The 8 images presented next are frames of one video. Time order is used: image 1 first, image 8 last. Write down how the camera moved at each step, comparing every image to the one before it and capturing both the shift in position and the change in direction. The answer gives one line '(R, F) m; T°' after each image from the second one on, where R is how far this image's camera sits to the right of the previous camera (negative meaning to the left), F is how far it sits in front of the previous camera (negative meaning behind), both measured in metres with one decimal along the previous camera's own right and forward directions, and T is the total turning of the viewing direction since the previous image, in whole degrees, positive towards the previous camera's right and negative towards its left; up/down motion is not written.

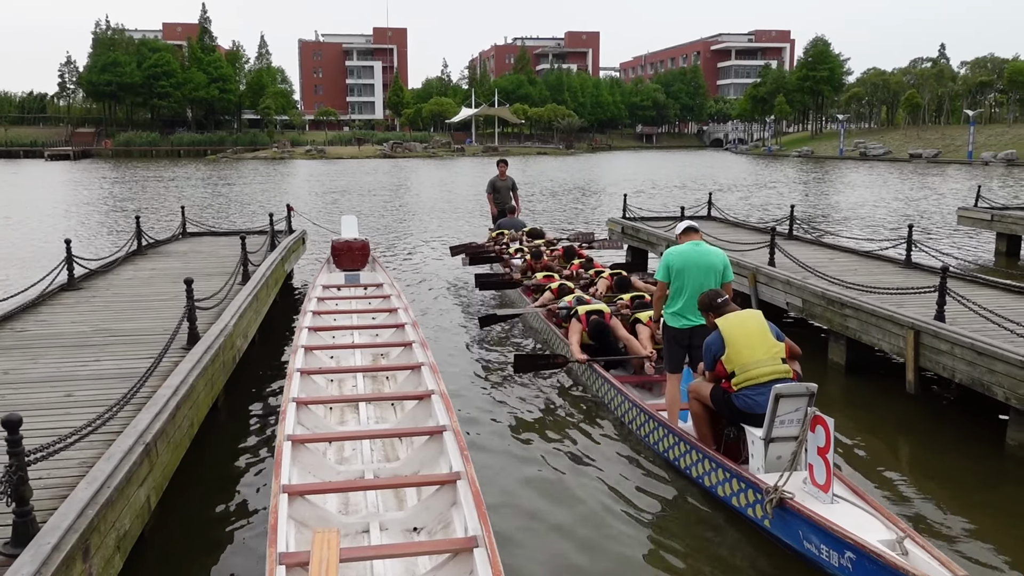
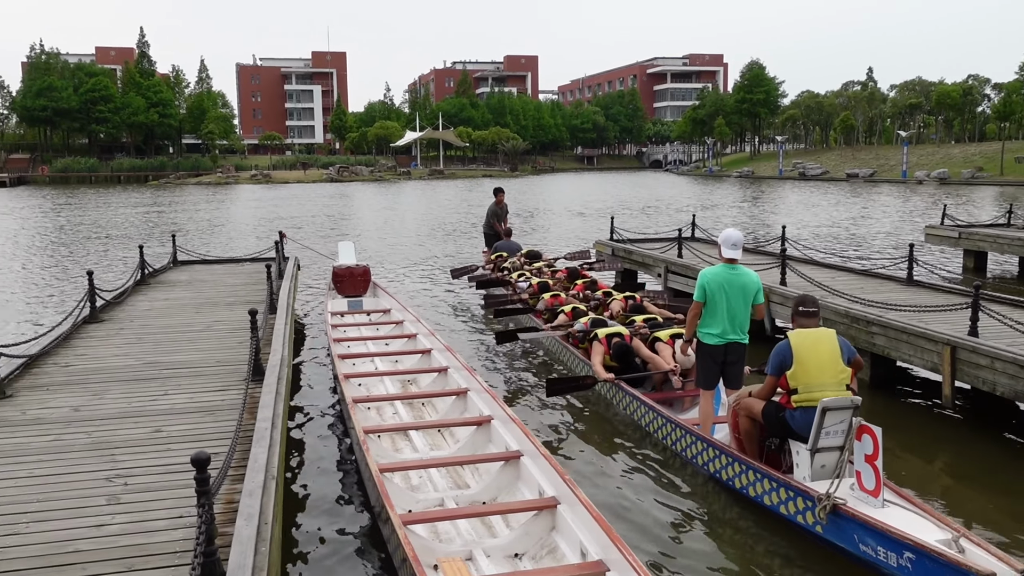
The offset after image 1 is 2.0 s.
(-0.9, 0.0) m; +4°
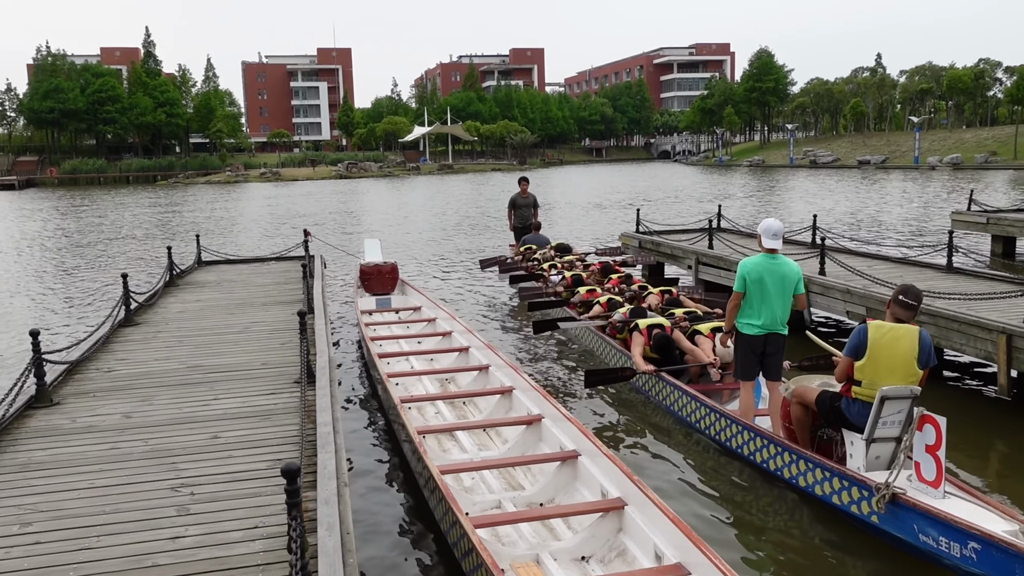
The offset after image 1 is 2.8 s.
(-0.3, +0.1) m; -1°
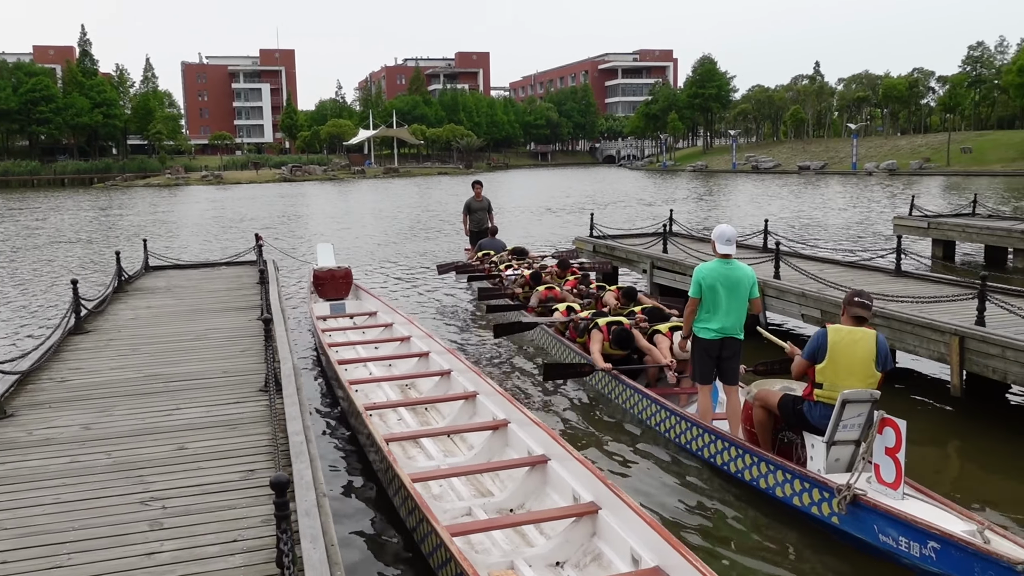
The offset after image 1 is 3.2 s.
(-0.2, 0.0) m; +3°
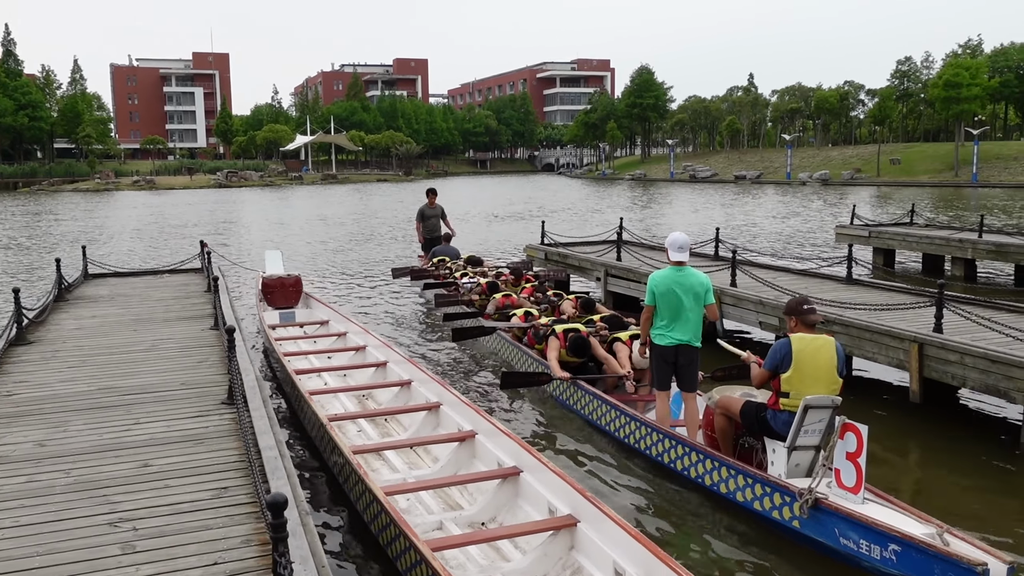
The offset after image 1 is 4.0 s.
(-0.2, +0.1) m; +4°
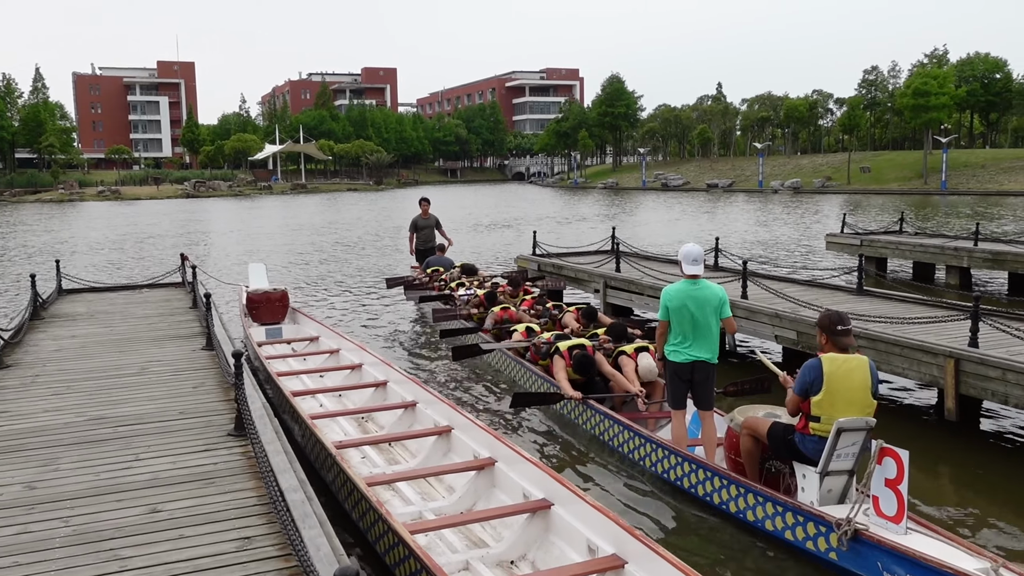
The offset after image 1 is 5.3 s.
(-0.4, +0.5) m; +2°
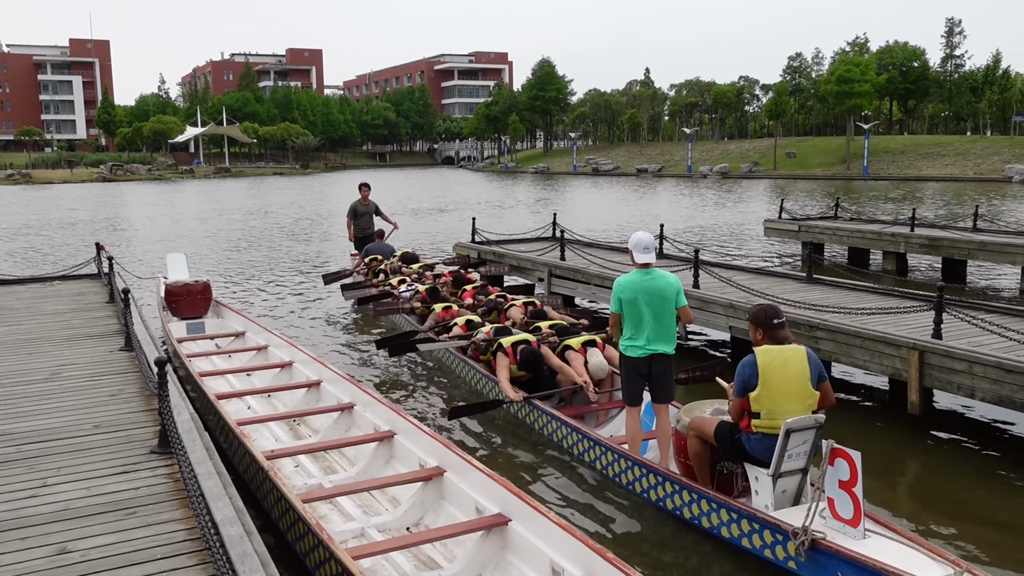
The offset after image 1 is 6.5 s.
(-0.2, +0.5) m; +4°
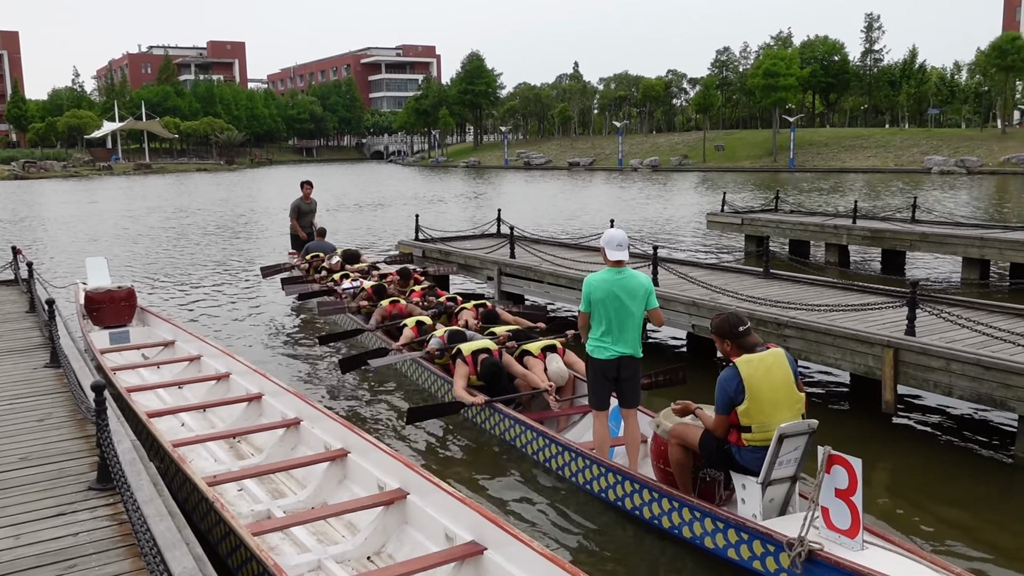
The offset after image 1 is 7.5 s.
(-0.2, +0.4) m; +4°
